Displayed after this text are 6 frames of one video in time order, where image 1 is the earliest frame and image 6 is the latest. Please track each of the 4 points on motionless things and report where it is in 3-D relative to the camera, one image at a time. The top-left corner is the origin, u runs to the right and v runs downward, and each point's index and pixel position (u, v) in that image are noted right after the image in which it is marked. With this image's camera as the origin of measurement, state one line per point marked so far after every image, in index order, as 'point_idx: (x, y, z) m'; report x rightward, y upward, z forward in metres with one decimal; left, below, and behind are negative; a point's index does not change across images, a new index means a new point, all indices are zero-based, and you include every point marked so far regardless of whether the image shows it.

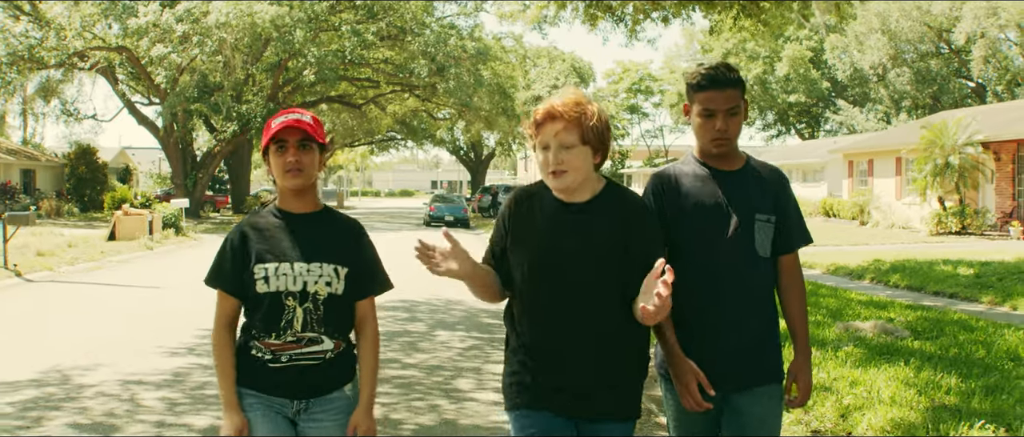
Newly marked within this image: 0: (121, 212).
0: (-9.1, +0.2, +19.7) m
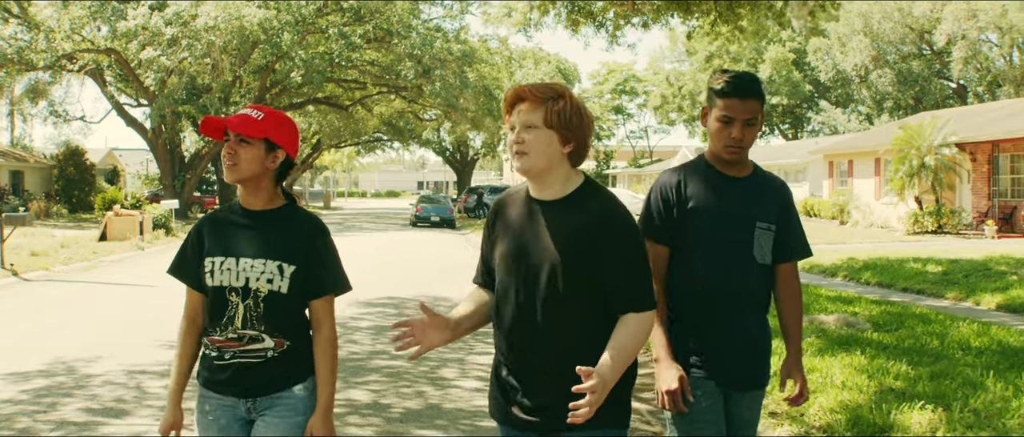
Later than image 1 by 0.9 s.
0: (-9.4, +0.1, +19.9) m
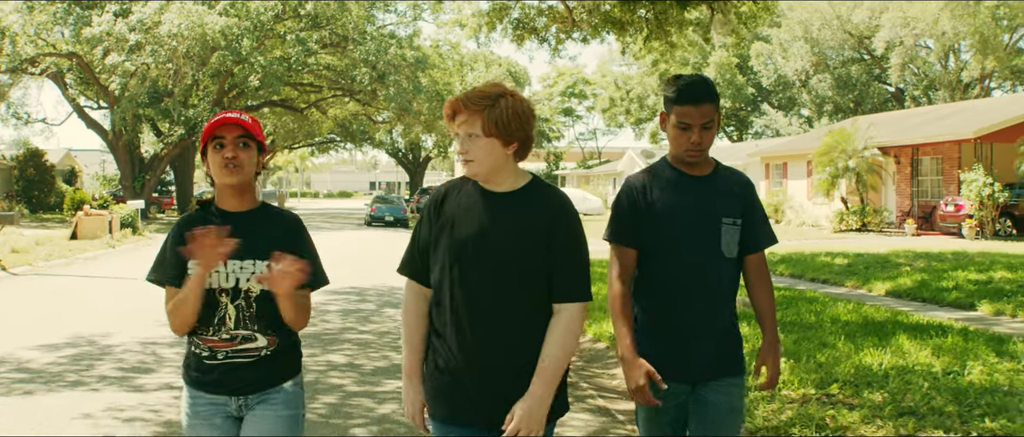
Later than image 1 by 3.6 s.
0: (-10.6, +0.1, +20.8) m
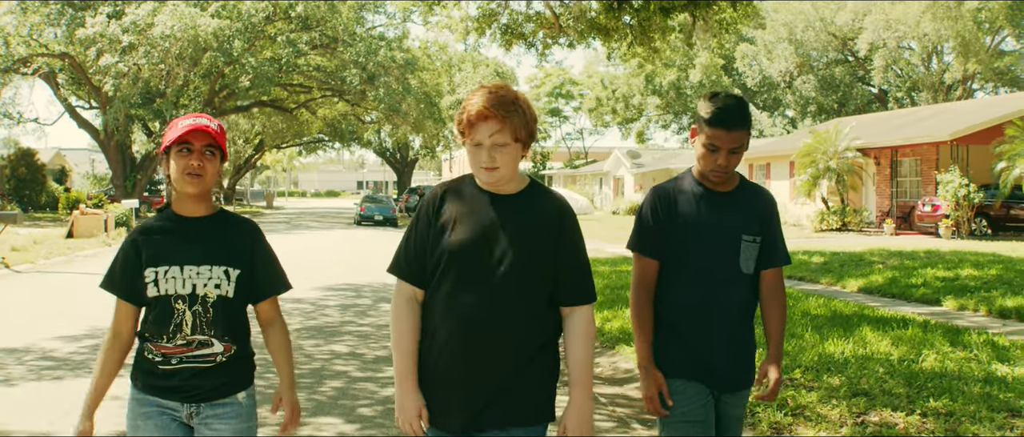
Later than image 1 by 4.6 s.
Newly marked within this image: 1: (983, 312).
0: (-10.9, +0.2, +21.2) m
1: (+6.1, -1.2, +11.0) m
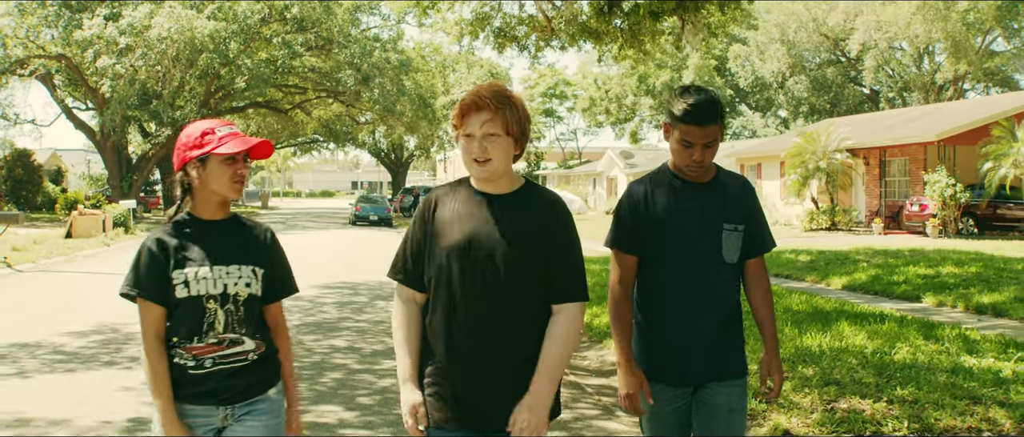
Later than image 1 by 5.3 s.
0: (-11.1, +0.2, +21.4) m
1: (+6.0, -1.2, +11.3) m
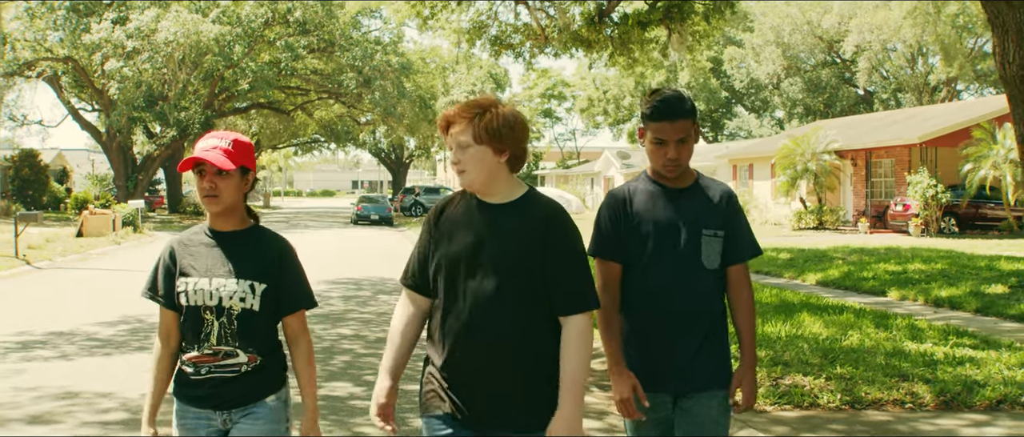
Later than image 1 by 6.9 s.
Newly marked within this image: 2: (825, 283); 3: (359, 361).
0: (-11.2, +0.2, +22.3) m
1: (+5.9, -1.2, +12.2) m
2: (+5.4, -1.1, +14.6) m
3: (-1.4, -1.3, +7.6) m
